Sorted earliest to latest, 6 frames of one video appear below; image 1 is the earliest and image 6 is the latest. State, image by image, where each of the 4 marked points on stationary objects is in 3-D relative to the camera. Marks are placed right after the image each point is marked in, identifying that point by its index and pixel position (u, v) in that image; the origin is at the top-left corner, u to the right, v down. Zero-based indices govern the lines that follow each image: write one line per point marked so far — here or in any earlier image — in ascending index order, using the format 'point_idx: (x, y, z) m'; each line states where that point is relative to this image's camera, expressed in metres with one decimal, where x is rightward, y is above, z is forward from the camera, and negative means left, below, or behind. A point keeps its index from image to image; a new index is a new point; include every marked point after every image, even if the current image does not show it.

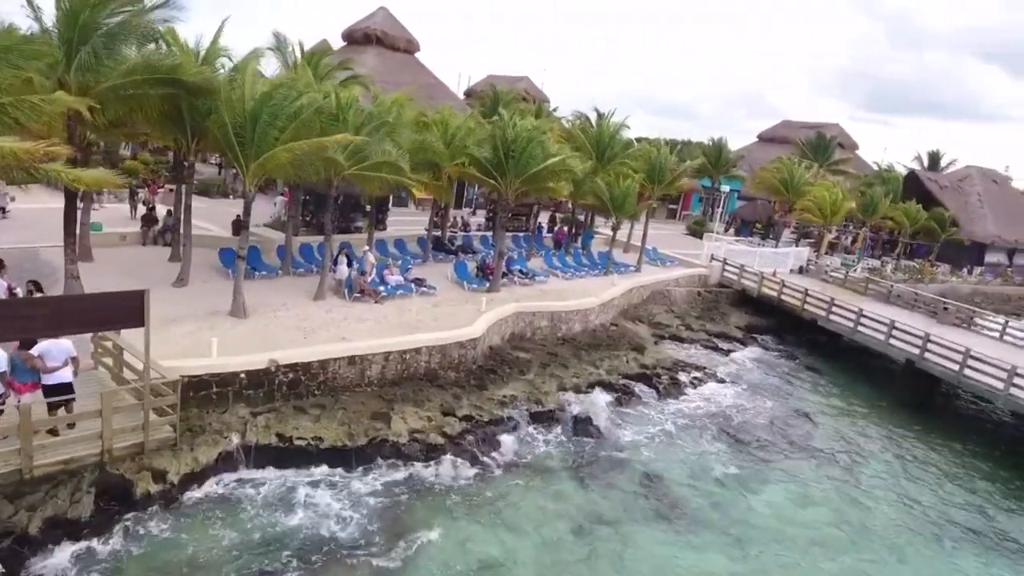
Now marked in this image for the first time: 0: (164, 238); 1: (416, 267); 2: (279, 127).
0: (-9.9, +1.4, +17.7) m
1: (-2.9, +0.5, +18.9) m
2: (-4.5, +3.1, +12.1) m
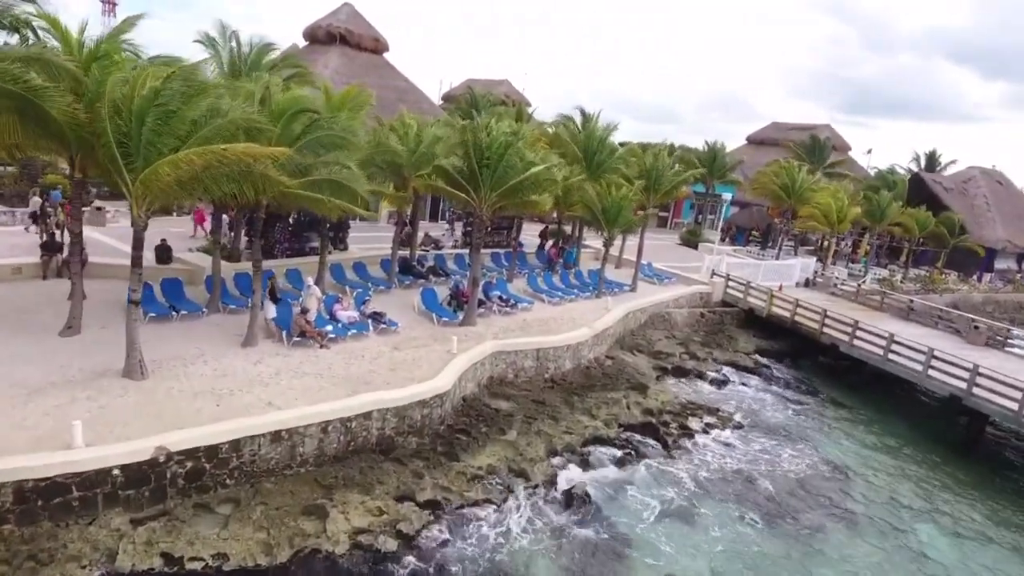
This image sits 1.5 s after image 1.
0: (-10.4, +0.4, +14.7) m
1: (-3.5, -0.3, +16.1) m
2: (-5.0, +2.3, +9.2) m
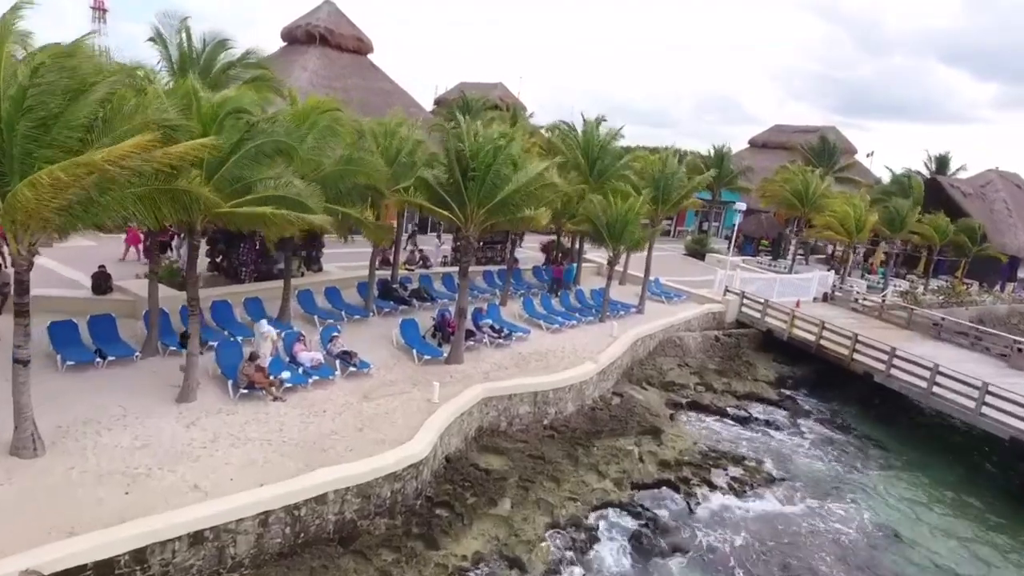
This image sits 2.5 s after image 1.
0: (-10.6, -0.3, +12.6) m
1: (-3.6, -1.0, +14.0) m
2: (-5.1, +1.6, +7.2) m
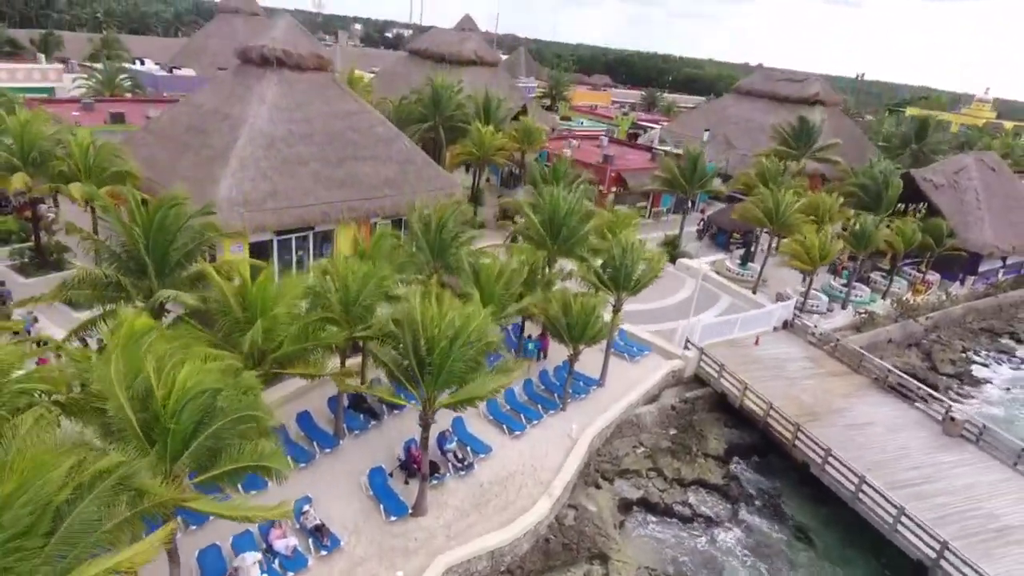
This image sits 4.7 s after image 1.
0: (-11.5, -4.2, +13.4) m
1: (-4.5, -4.5, +15.0) m
2: (-6.0, -3.2, +7.8) m
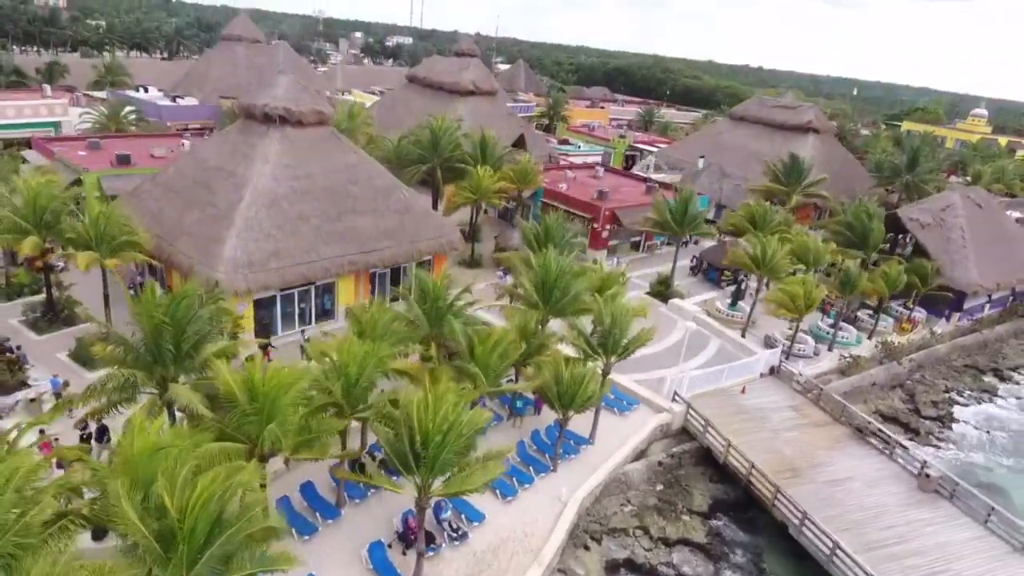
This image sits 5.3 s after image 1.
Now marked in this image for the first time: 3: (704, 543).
0: (-11.7, -6.3, +14.3) m
1: (-4.8, -6.6, +15.9) m
2: (-6.2, -5.3, +8.7) m
3: (+5.9, -7.9, +19.3) m
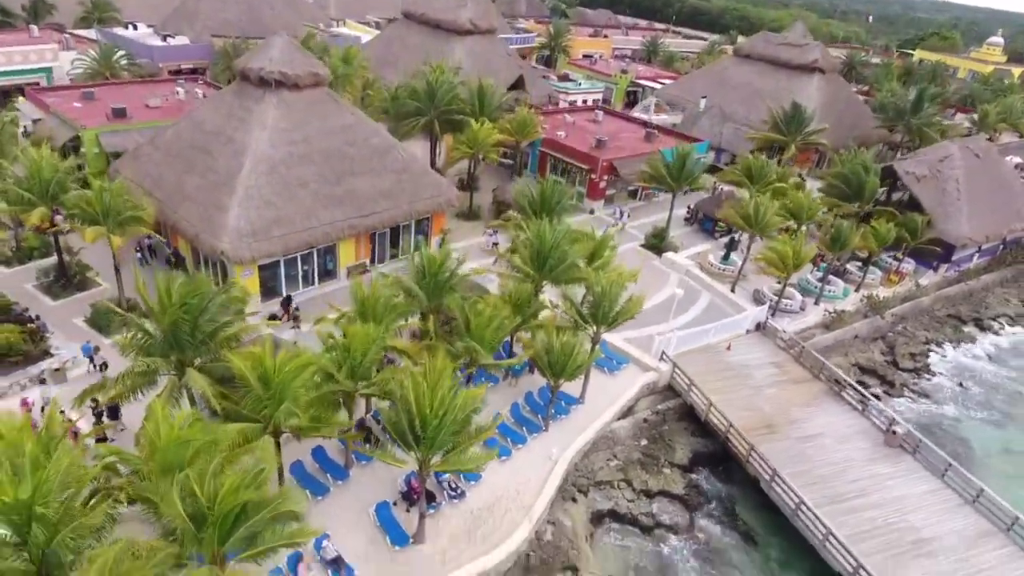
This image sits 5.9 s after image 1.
0: (-11.9, -6.0, +16.0) m
1: (-5.0, -6.2, +17.6) m
2: (-6.4, -5.8, +10.3) m
3: (+5.8, -7.0, +21.1) m
